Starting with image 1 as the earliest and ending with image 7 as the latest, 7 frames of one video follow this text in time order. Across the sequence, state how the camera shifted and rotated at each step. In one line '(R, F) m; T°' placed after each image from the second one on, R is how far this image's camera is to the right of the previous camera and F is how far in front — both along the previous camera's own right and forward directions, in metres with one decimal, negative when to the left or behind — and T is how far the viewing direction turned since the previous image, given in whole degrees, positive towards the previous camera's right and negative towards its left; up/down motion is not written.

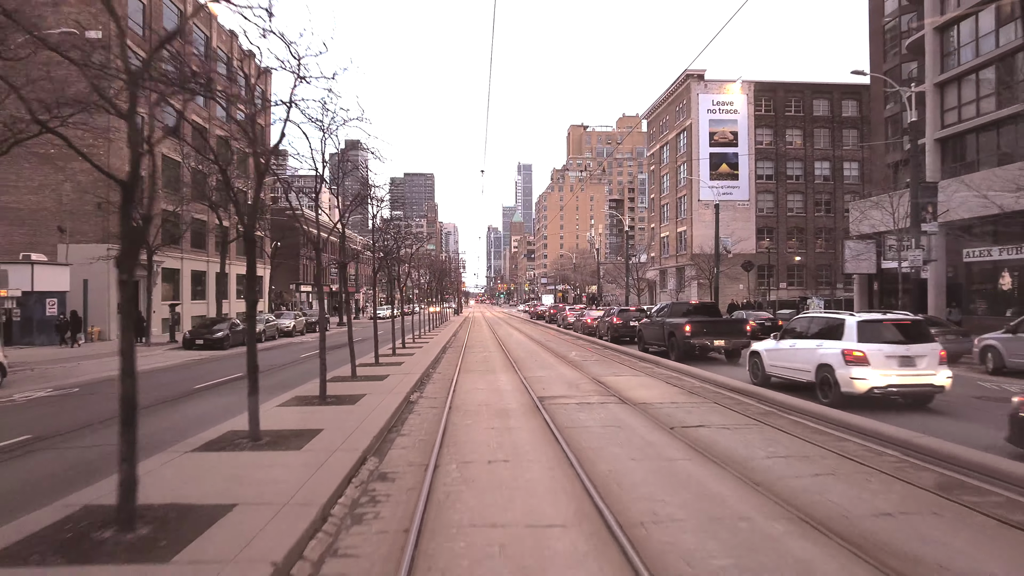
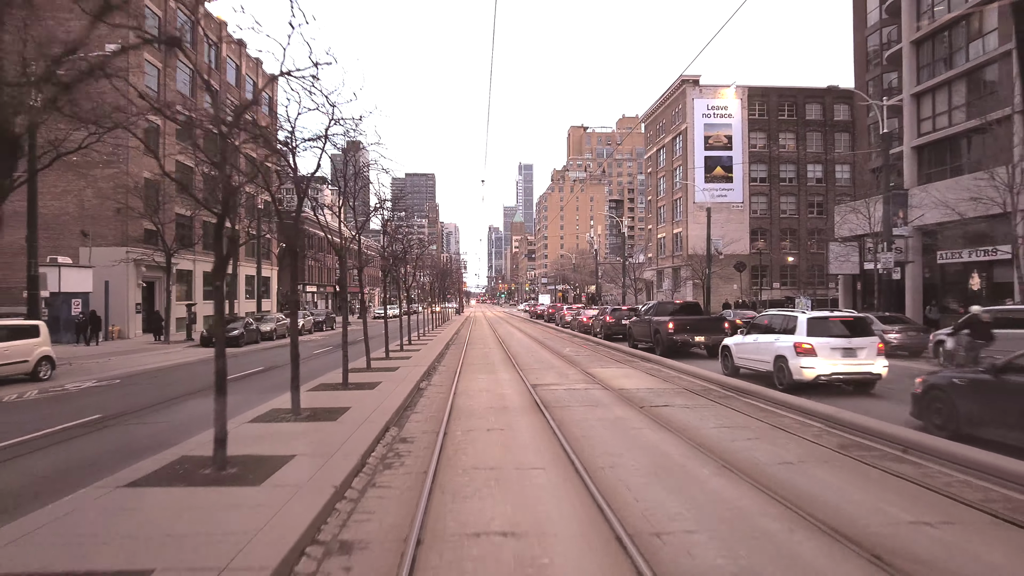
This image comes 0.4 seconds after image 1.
(+0.1, -1.4) m; 0°
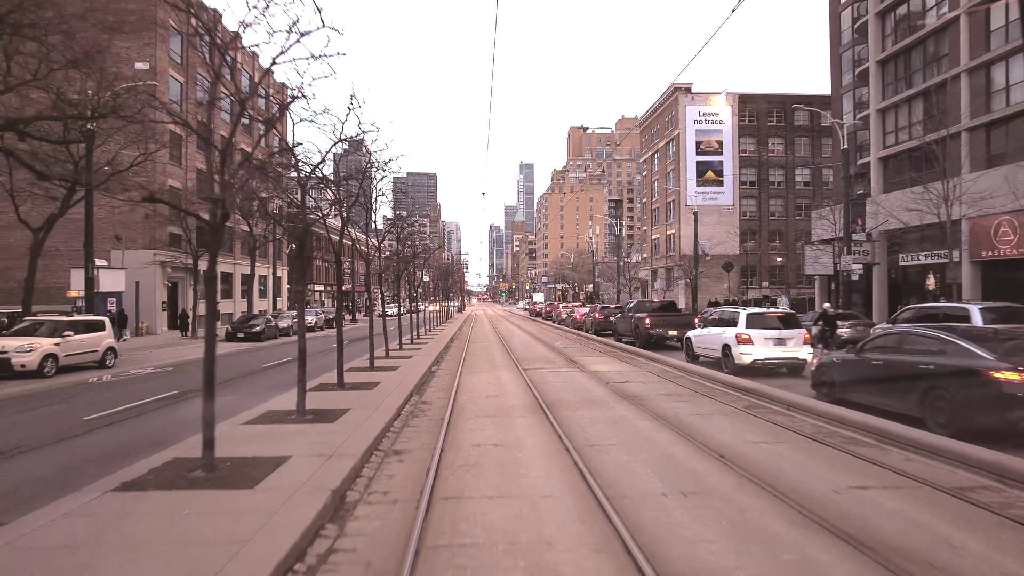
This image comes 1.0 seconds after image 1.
(+0.1, -2.3) m; 0°
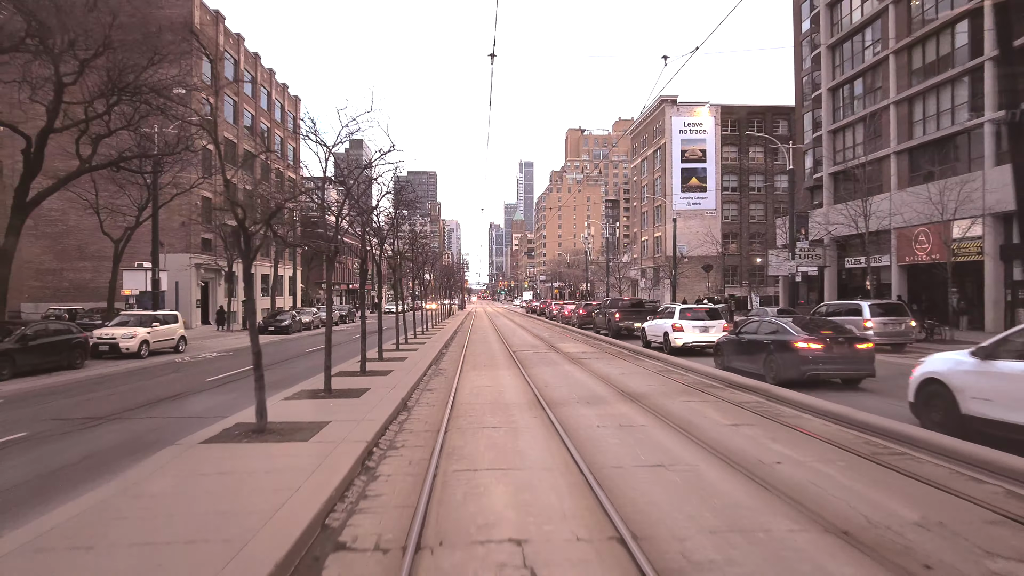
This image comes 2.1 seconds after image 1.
(+0.2, -3.9) m; 0°
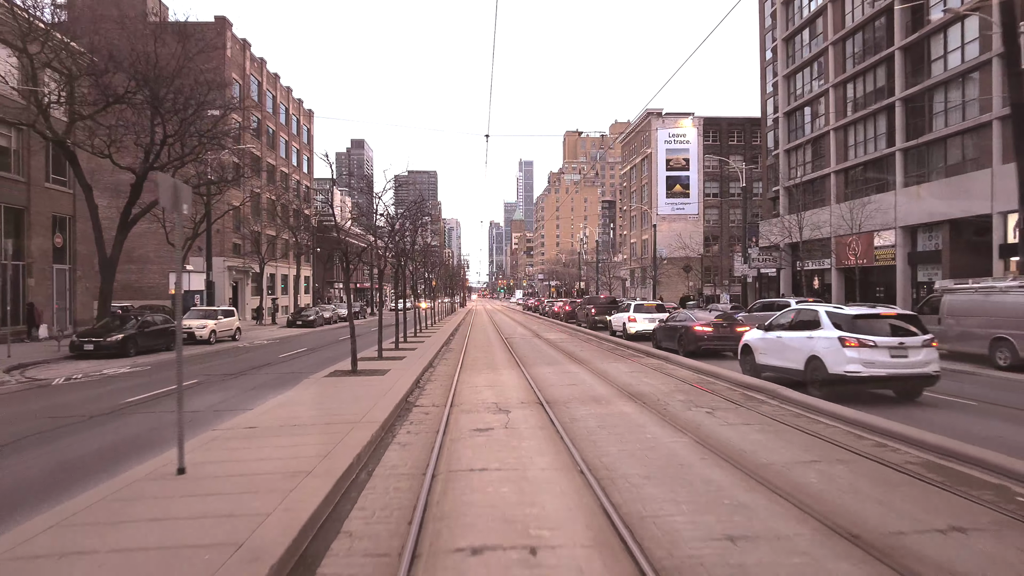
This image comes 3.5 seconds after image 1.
(+0.3, -4.5) m; 0°
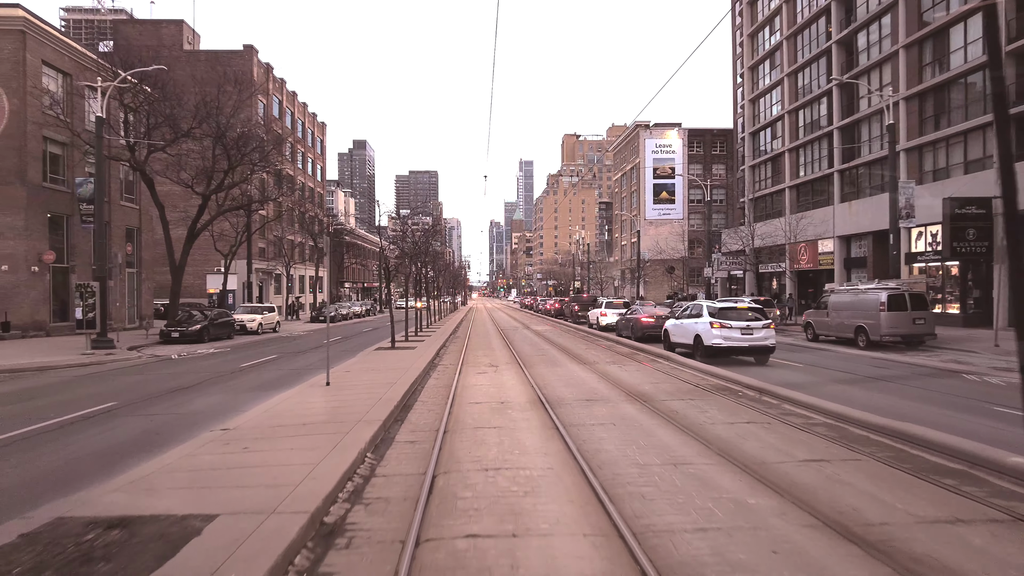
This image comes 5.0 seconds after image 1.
(+0.3, -4.6) m; 0°
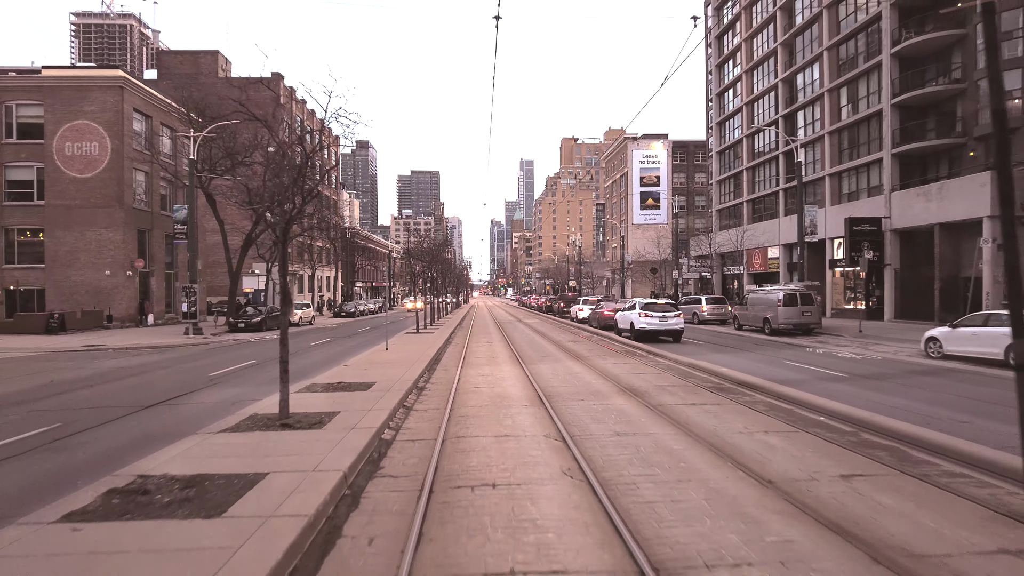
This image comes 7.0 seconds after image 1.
(+0.3, -5.6) m; 0°
